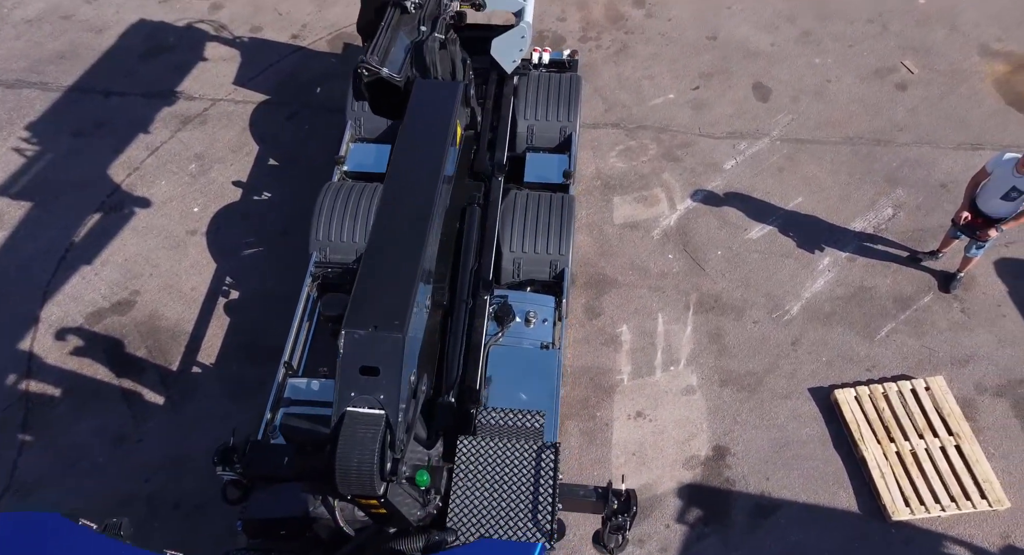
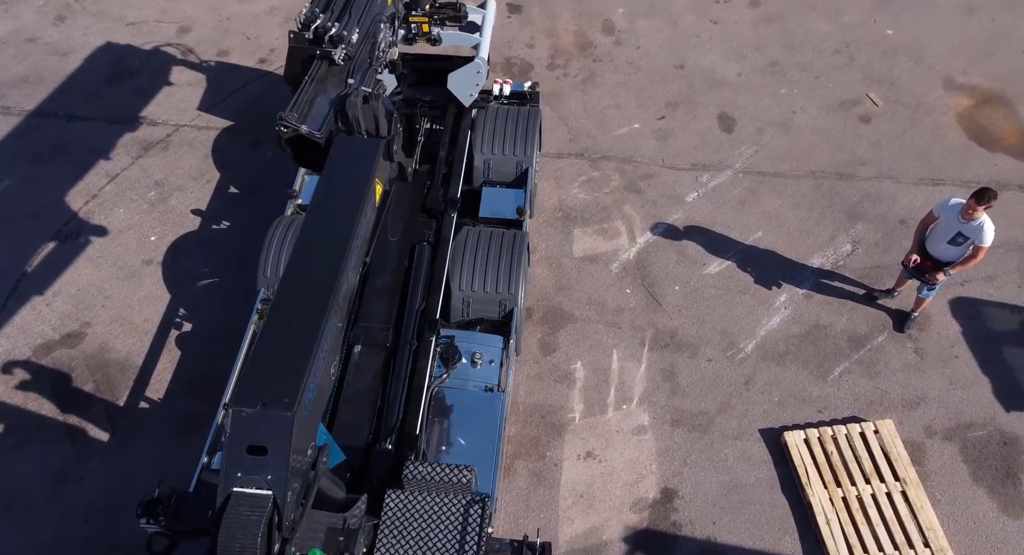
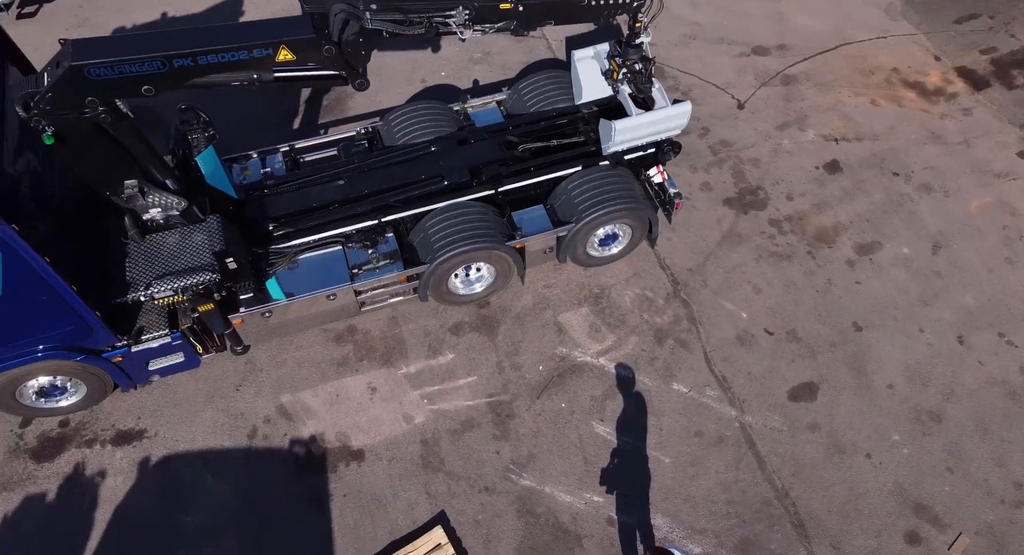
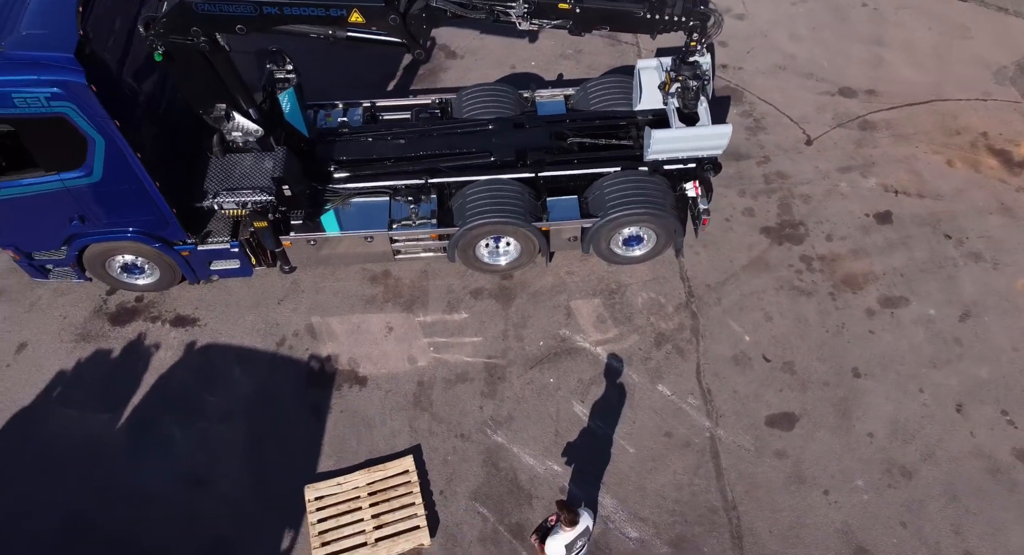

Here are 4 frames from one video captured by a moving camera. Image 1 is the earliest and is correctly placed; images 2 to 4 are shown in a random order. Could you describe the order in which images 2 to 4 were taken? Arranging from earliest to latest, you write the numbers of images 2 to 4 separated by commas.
2, 3, 4
